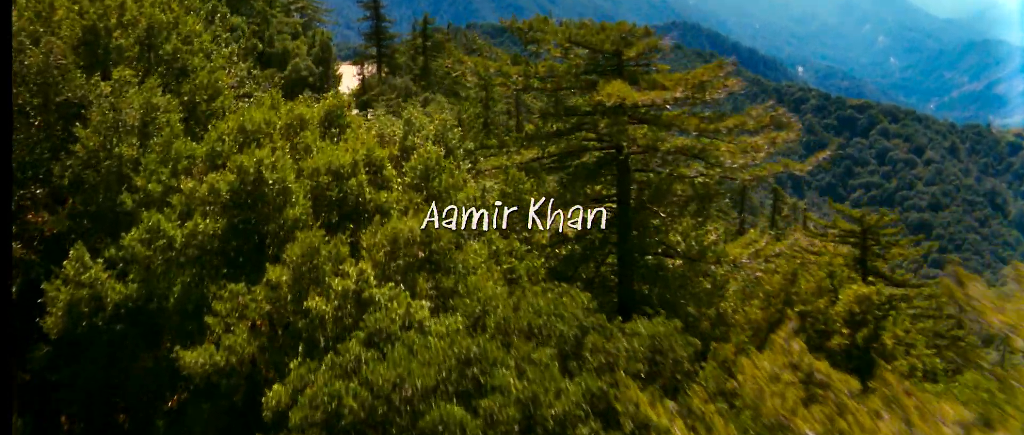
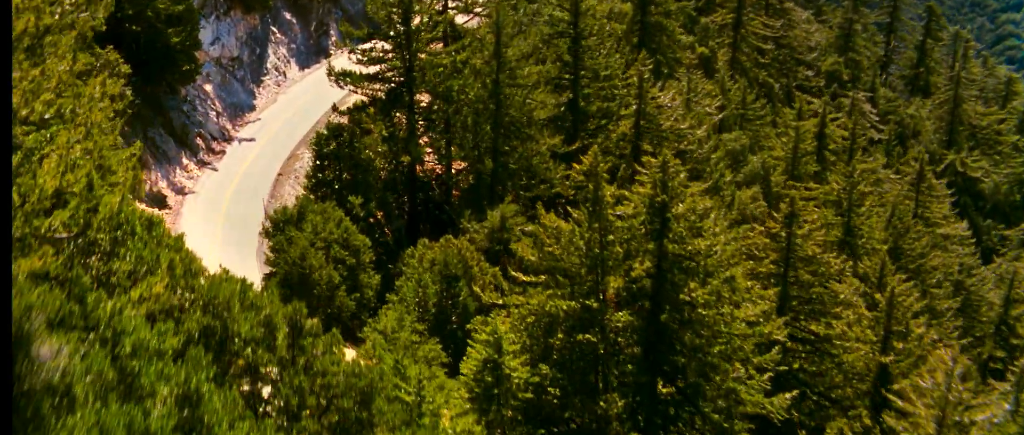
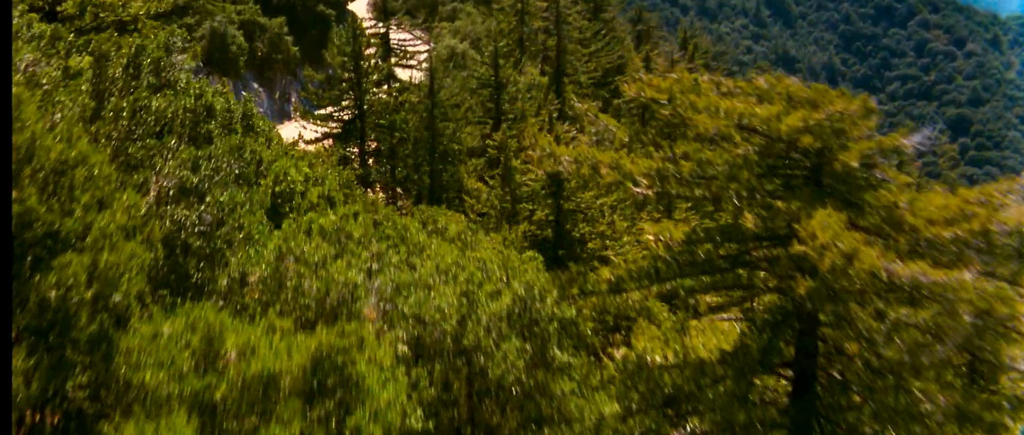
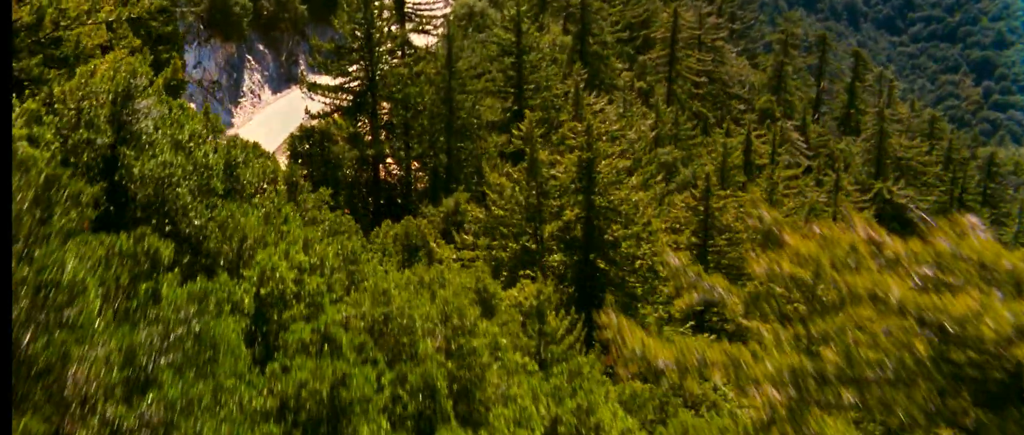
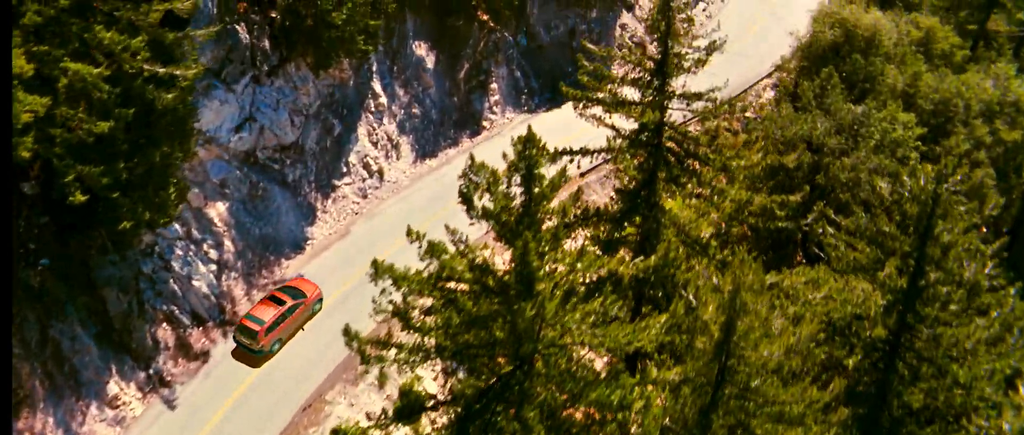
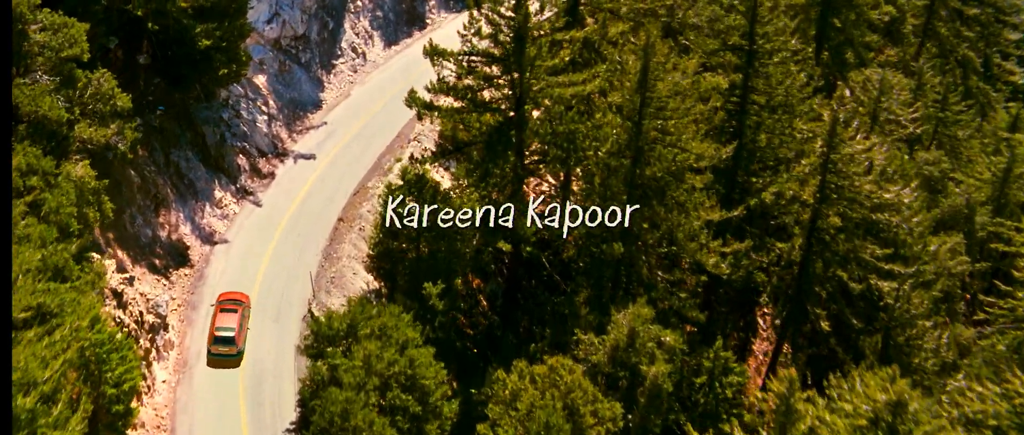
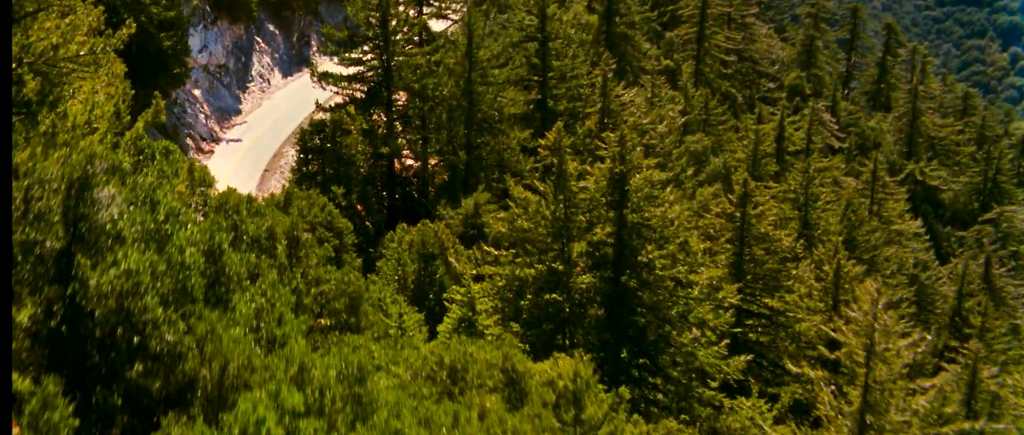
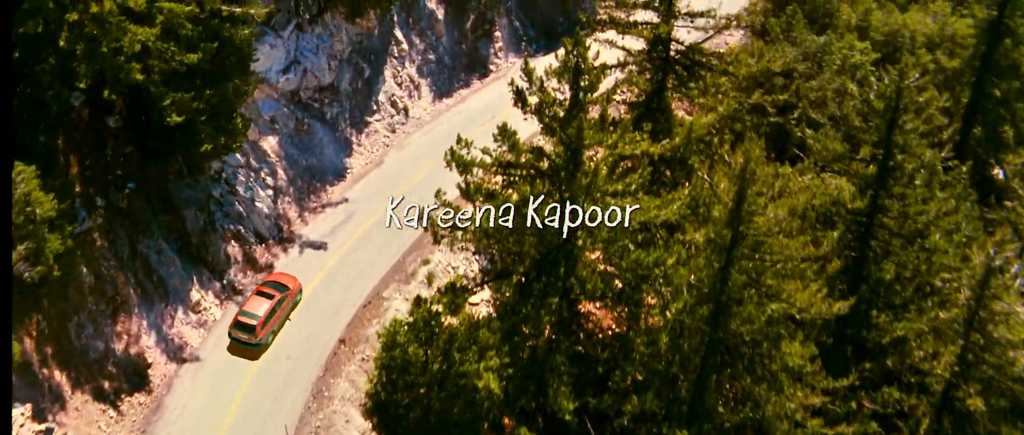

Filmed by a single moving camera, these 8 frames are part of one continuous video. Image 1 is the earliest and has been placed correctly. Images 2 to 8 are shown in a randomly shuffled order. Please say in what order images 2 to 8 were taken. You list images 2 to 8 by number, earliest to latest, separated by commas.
3, 4, 7, 2, 6, 8, 5
